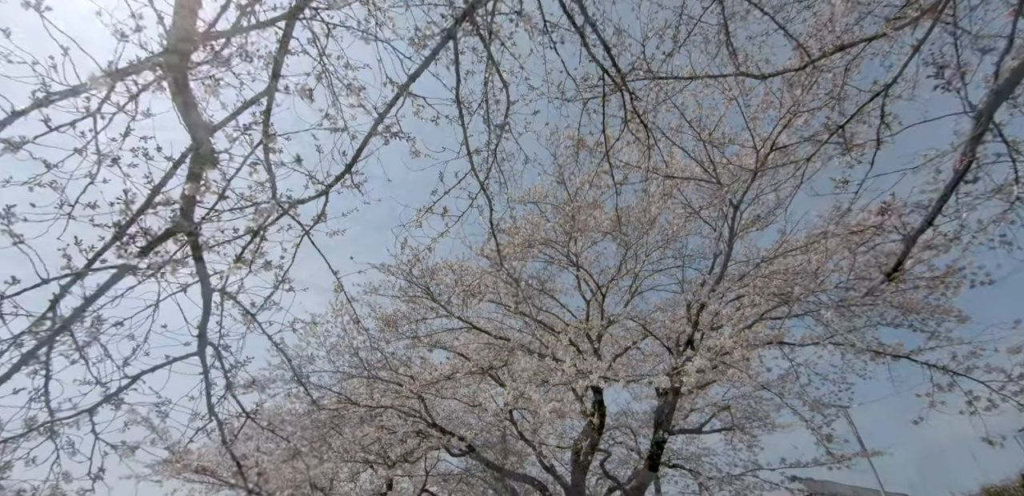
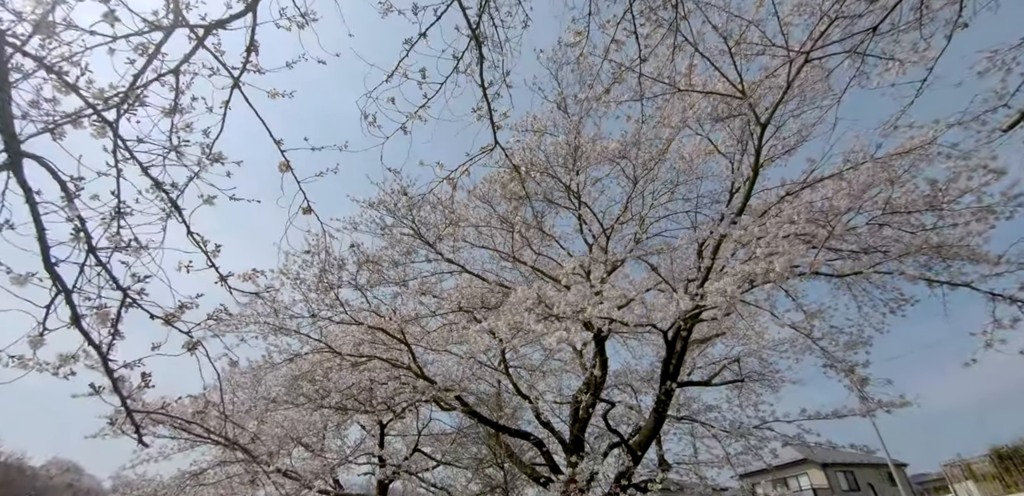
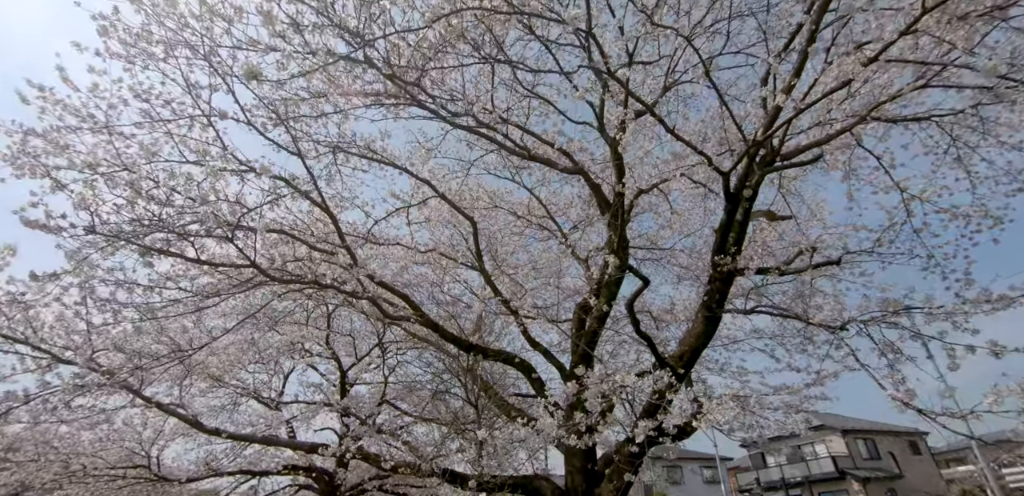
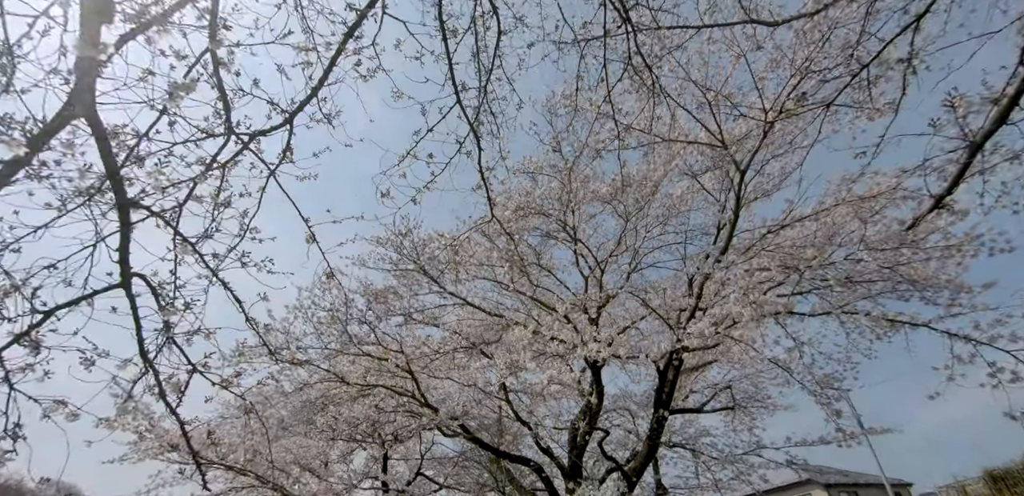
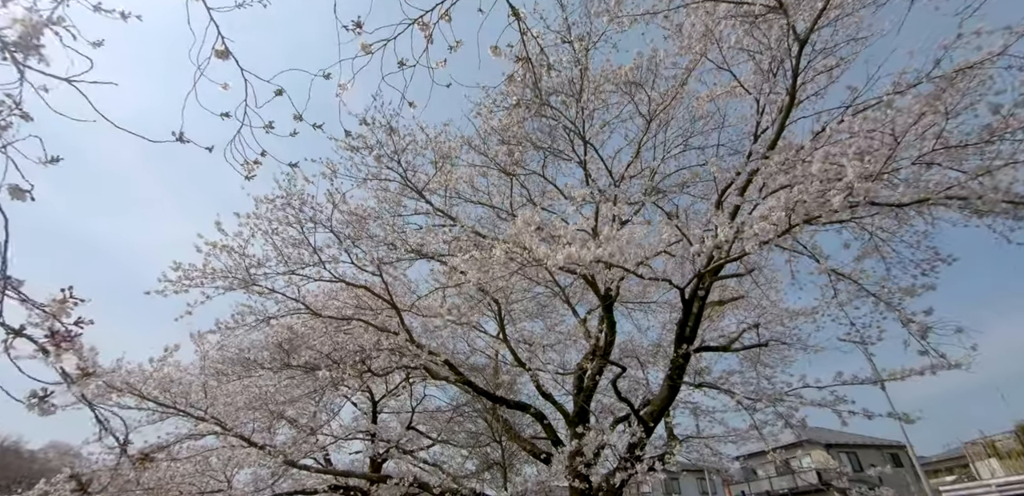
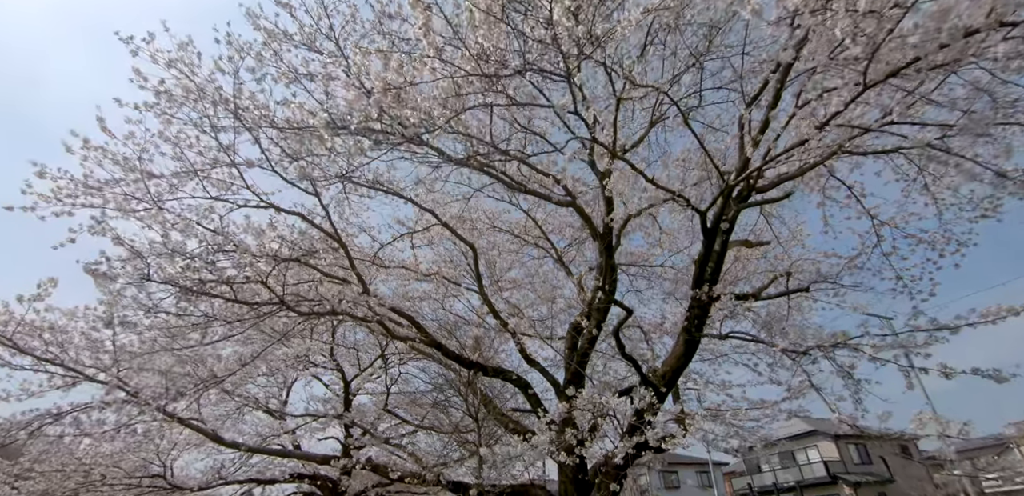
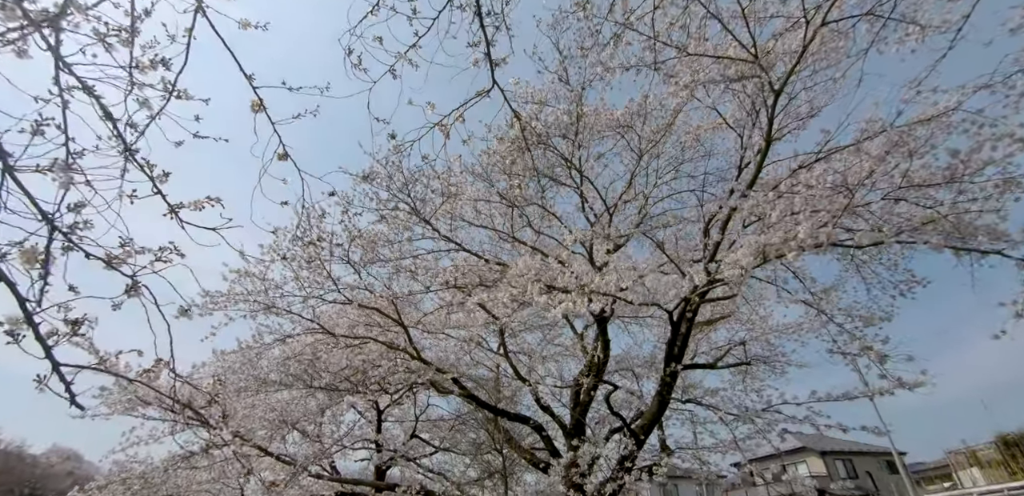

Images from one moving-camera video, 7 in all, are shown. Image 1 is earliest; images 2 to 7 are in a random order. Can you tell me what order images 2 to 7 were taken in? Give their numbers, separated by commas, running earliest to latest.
4, 2, 7, 5, 6, 3
